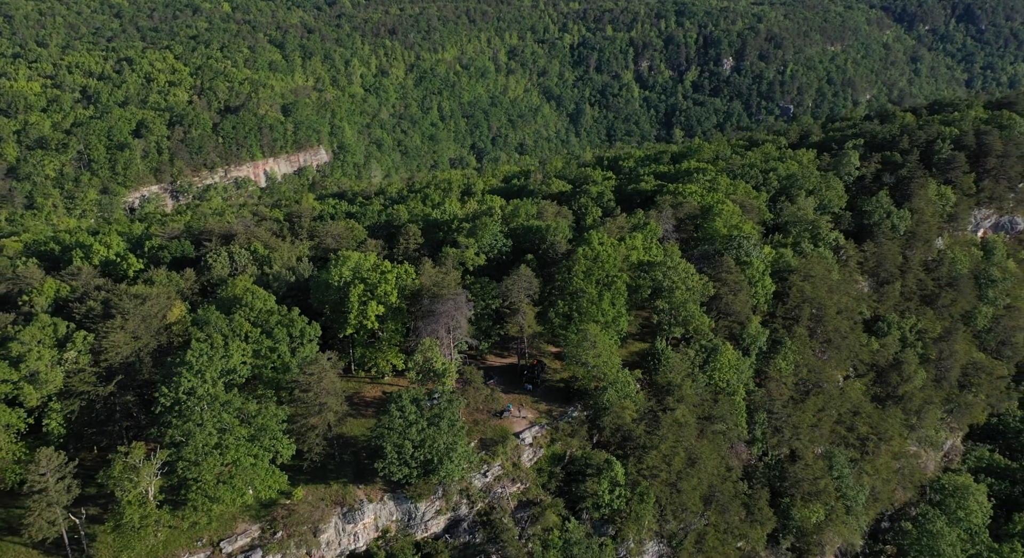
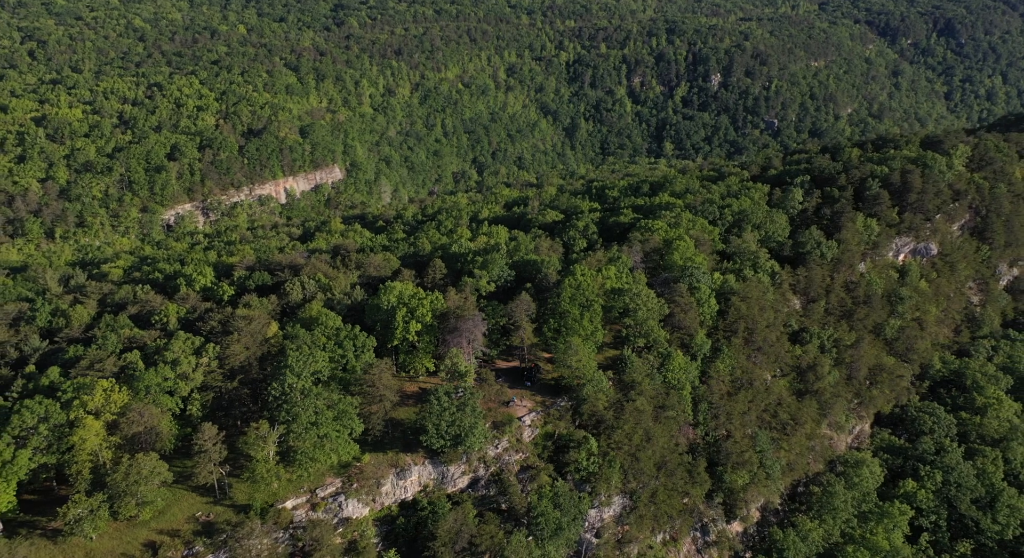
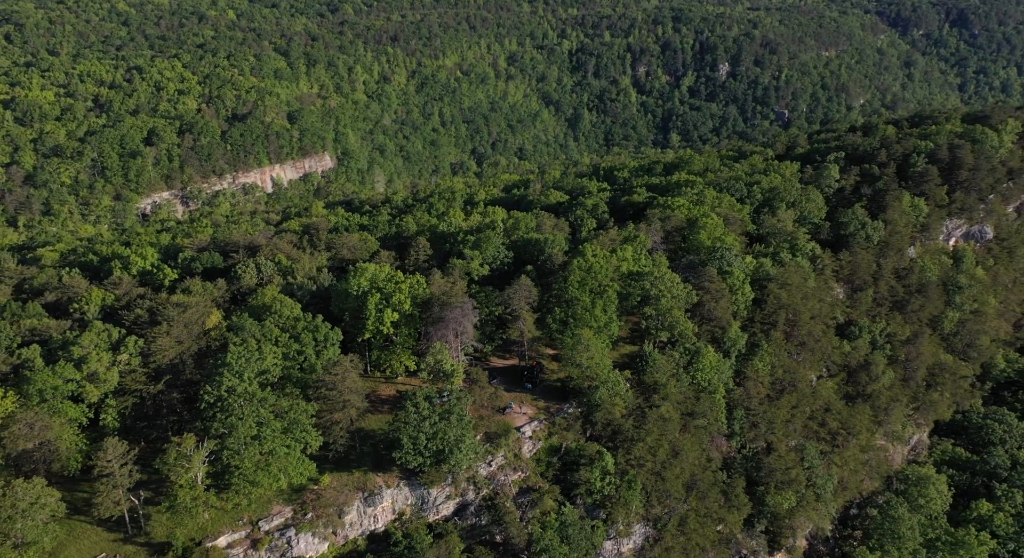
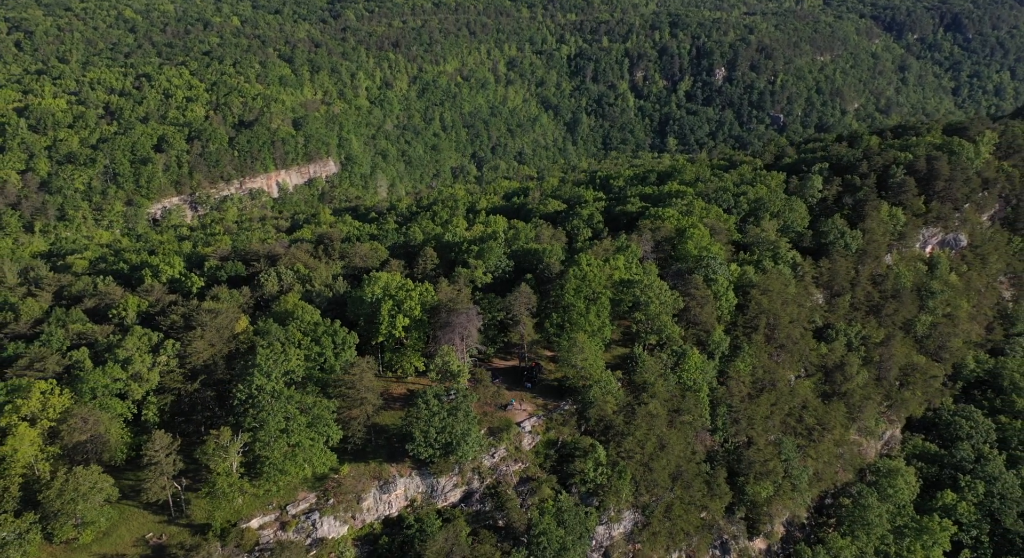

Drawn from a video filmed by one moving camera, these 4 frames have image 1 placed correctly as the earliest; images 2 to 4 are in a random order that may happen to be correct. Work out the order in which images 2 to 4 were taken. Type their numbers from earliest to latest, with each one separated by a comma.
3, 4, 2
